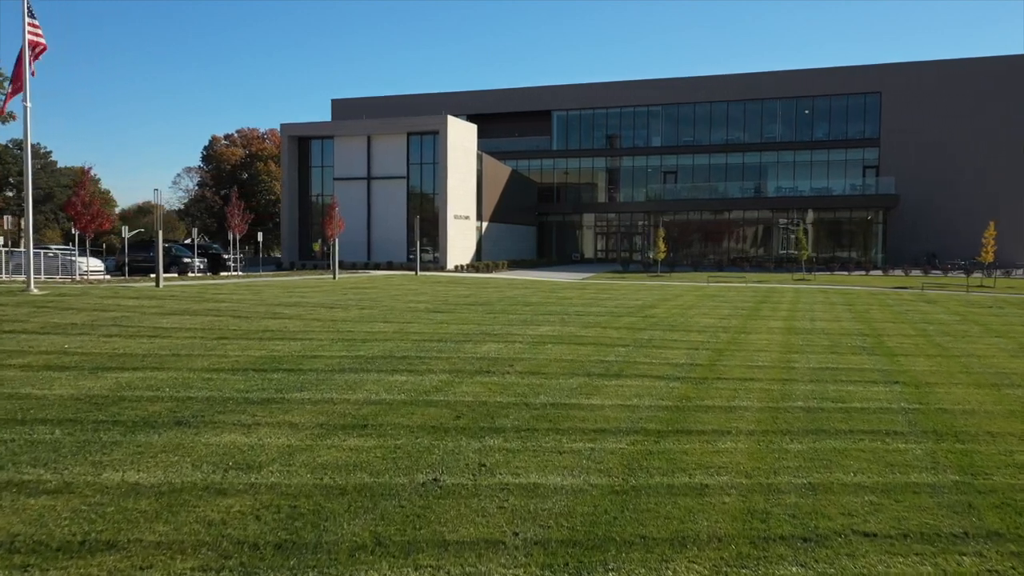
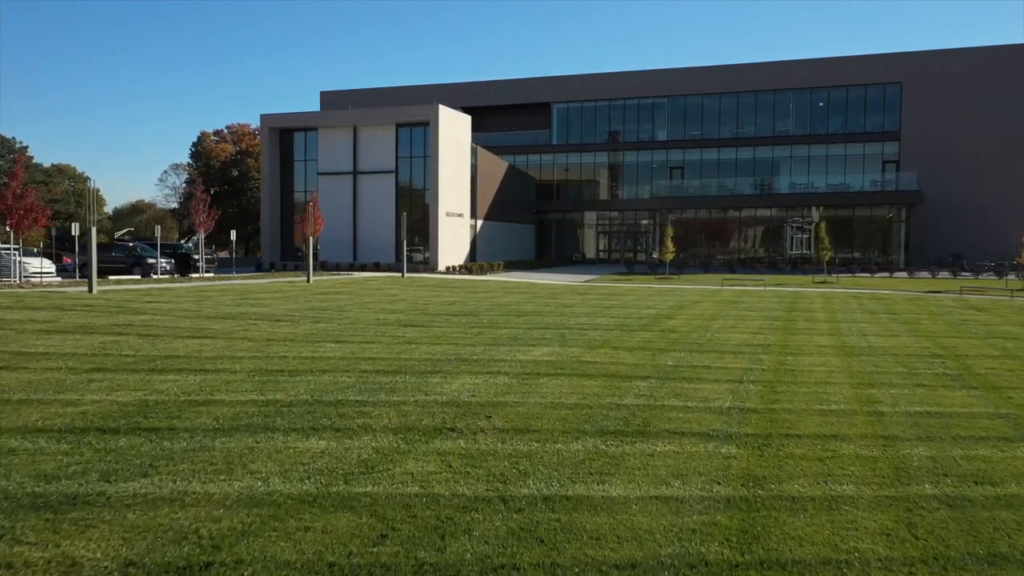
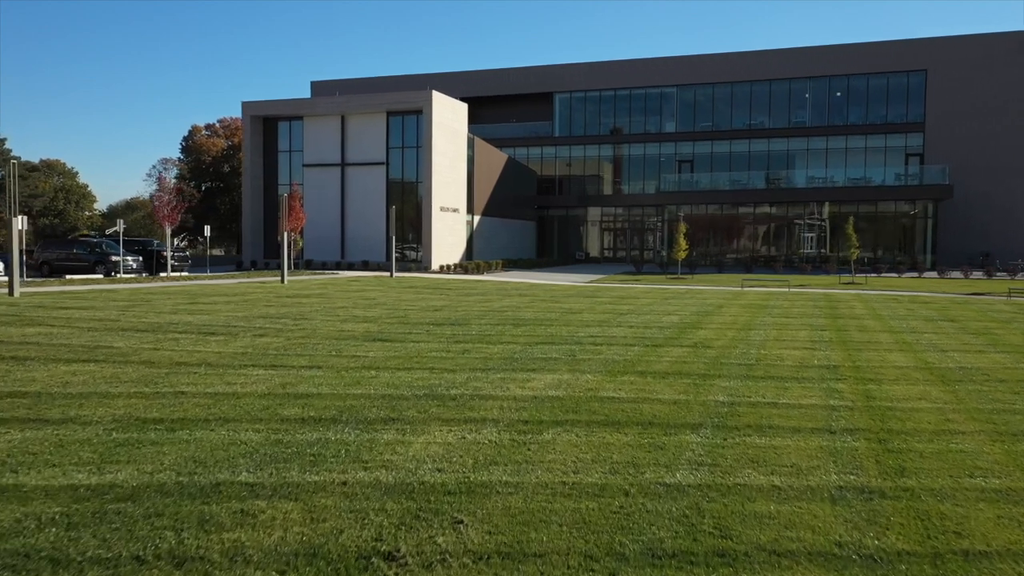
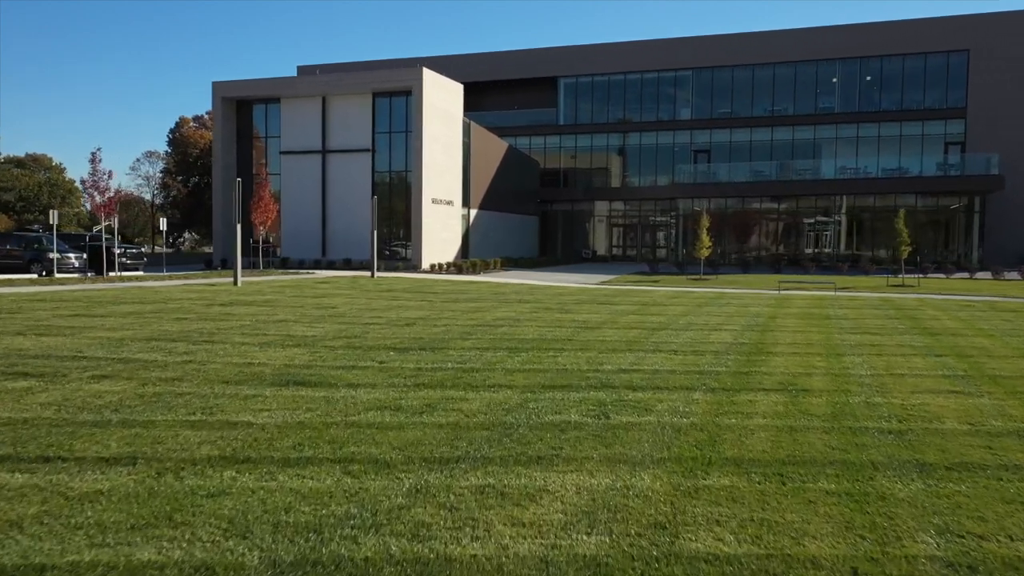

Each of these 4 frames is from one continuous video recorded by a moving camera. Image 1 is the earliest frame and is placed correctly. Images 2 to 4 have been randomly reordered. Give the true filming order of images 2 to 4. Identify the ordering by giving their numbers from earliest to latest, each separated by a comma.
2, 3, 4
